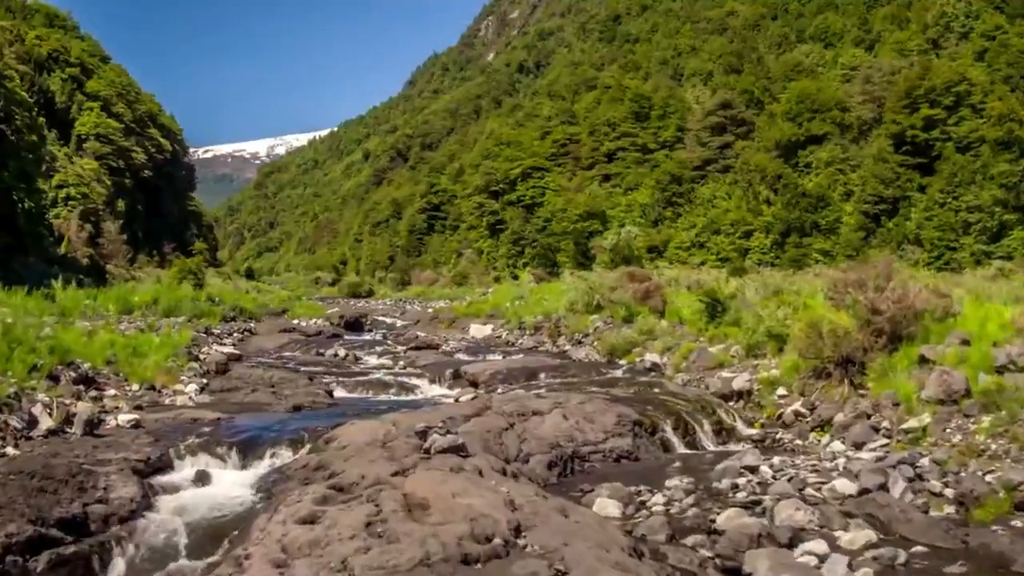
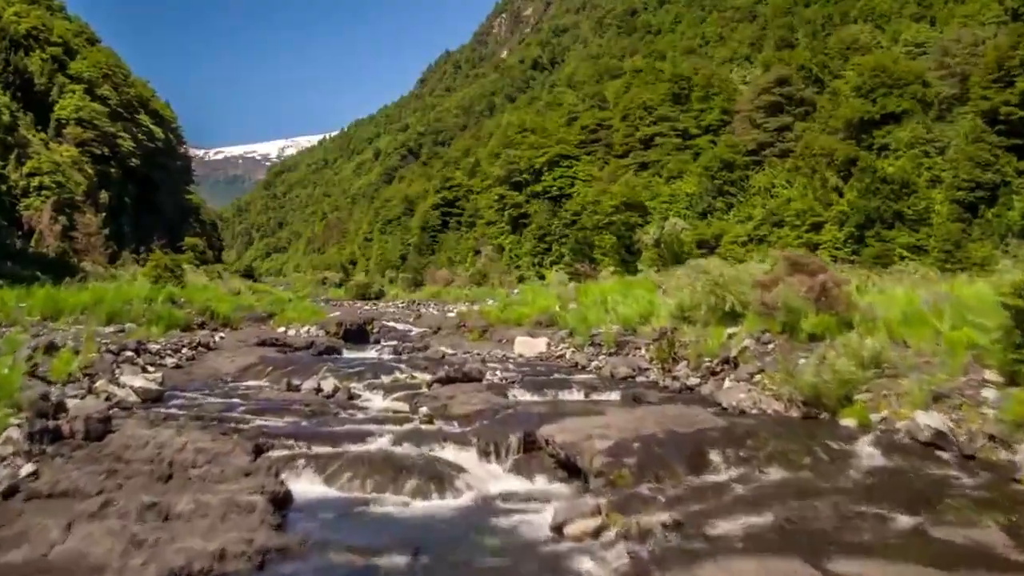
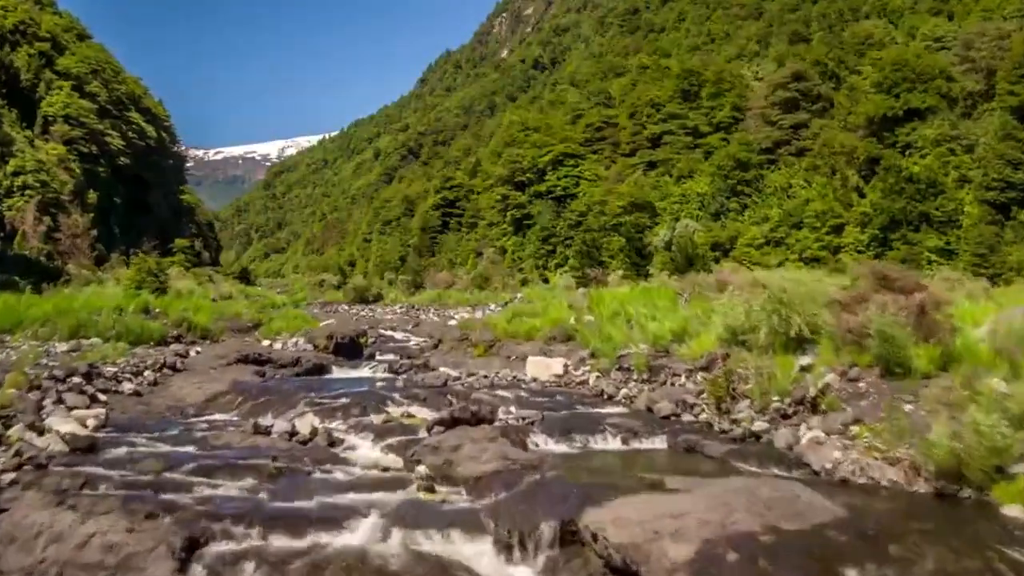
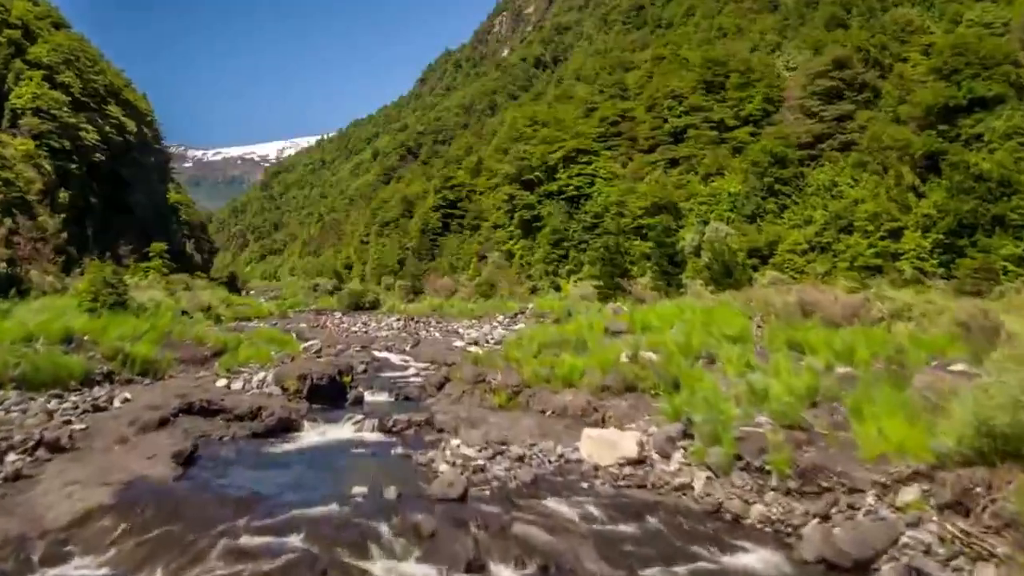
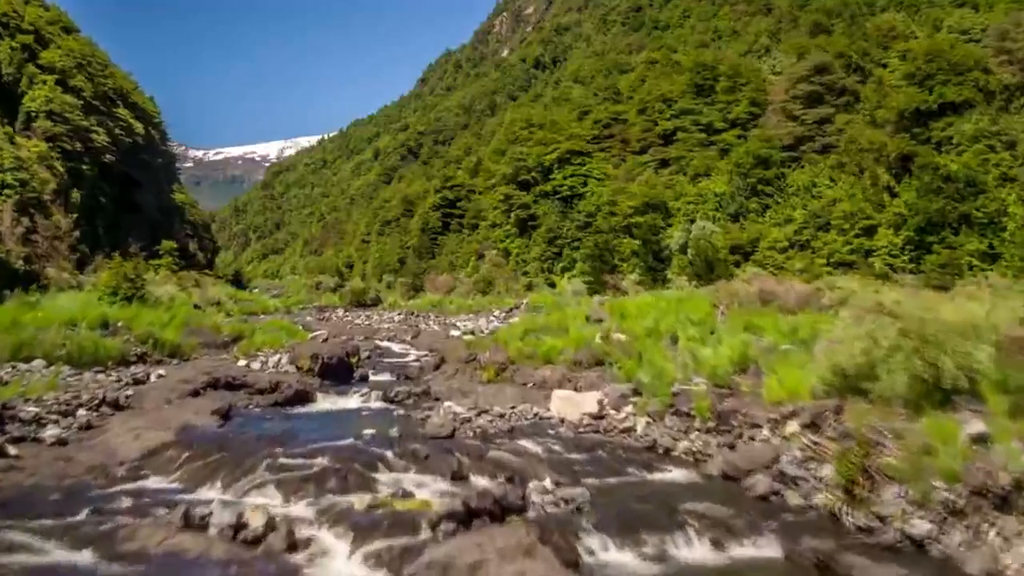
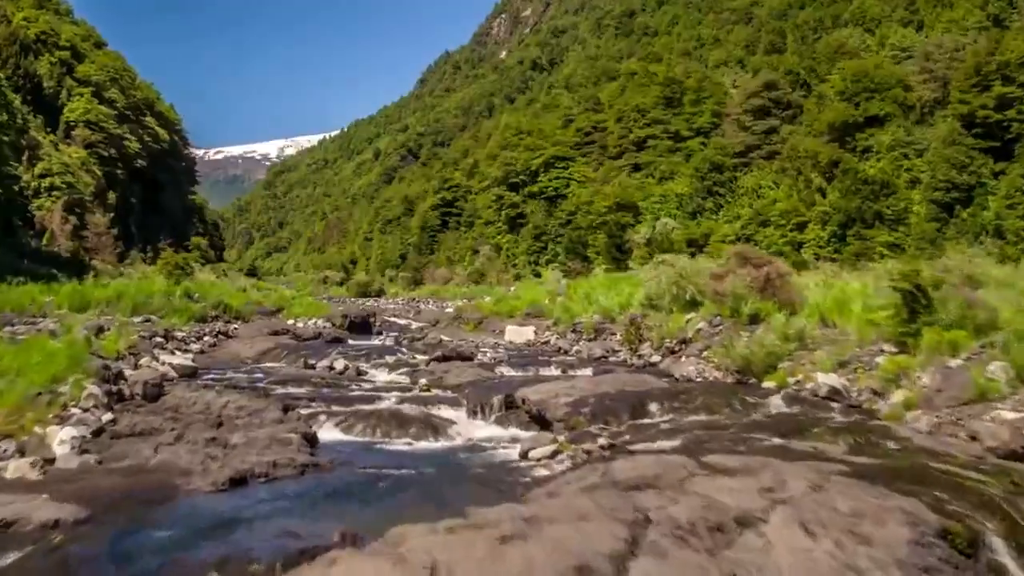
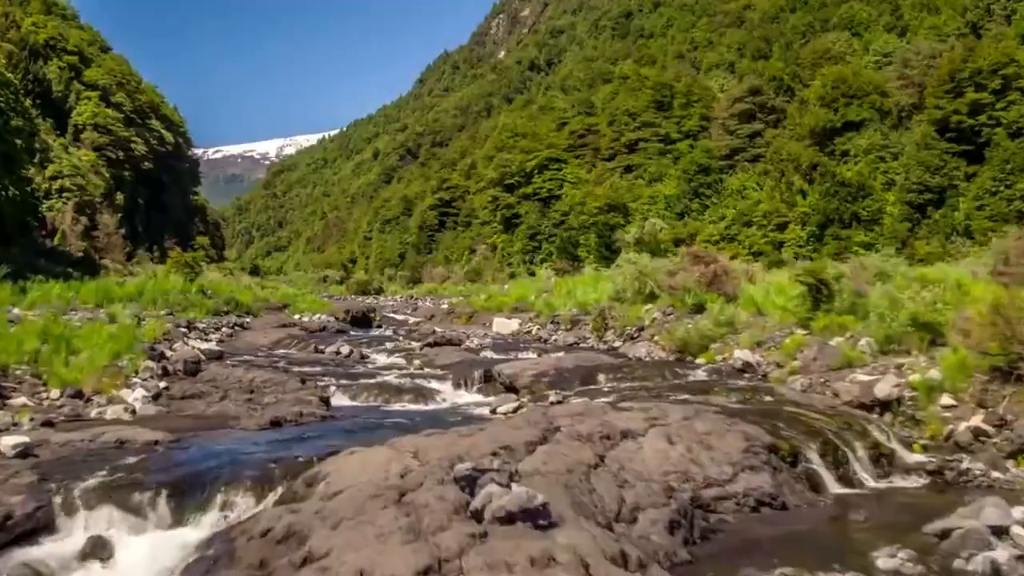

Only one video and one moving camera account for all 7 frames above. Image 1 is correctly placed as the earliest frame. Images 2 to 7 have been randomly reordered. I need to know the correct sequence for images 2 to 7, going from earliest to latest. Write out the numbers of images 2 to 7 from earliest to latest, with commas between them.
7, 6, 2, 3, 5, 4
